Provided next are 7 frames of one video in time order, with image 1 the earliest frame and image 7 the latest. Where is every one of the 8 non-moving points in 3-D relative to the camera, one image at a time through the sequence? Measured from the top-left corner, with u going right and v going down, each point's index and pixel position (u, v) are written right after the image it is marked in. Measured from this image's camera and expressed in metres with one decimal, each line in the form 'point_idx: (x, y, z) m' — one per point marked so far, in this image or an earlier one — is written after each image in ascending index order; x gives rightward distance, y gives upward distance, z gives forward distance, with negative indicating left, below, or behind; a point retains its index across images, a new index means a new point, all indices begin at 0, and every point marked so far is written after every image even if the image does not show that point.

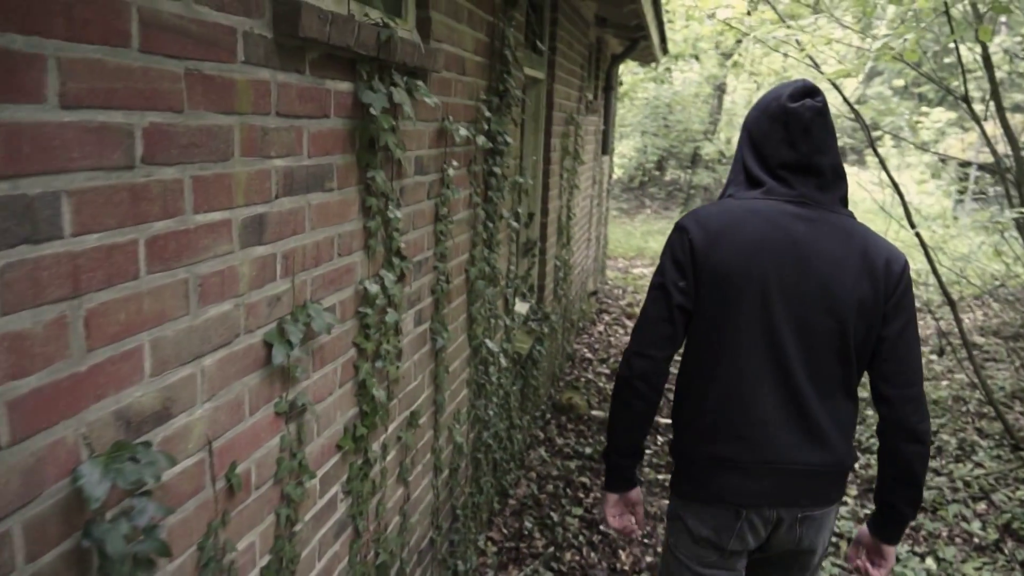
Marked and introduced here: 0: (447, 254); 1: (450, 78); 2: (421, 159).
0: (-0.2, +0.1, +2.6) m
1: (-0.2, +0.7, +2.5) m
2: (-0.3, +0.4, +2.3) m
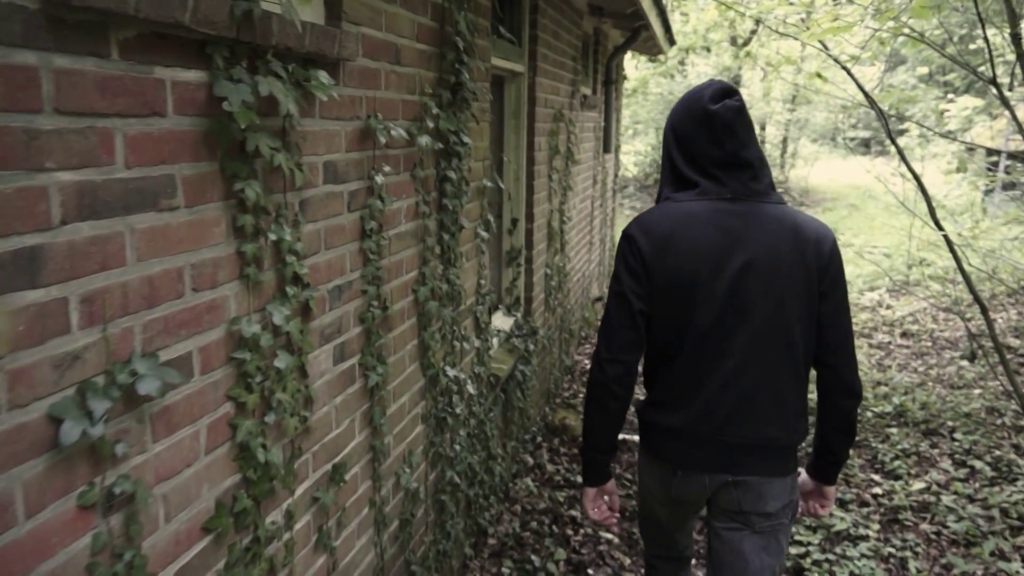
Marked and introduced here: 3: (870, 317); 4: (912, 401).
0: (-0.4, 0.0, +2.2) m
1: (-0.4, +0.6, +2.1) m
2: (-0.4, +0.3, +1.9) m
3: (+3.6, -0.3, +7.7) m
4: (+2.7, -0.8, +5.1) m
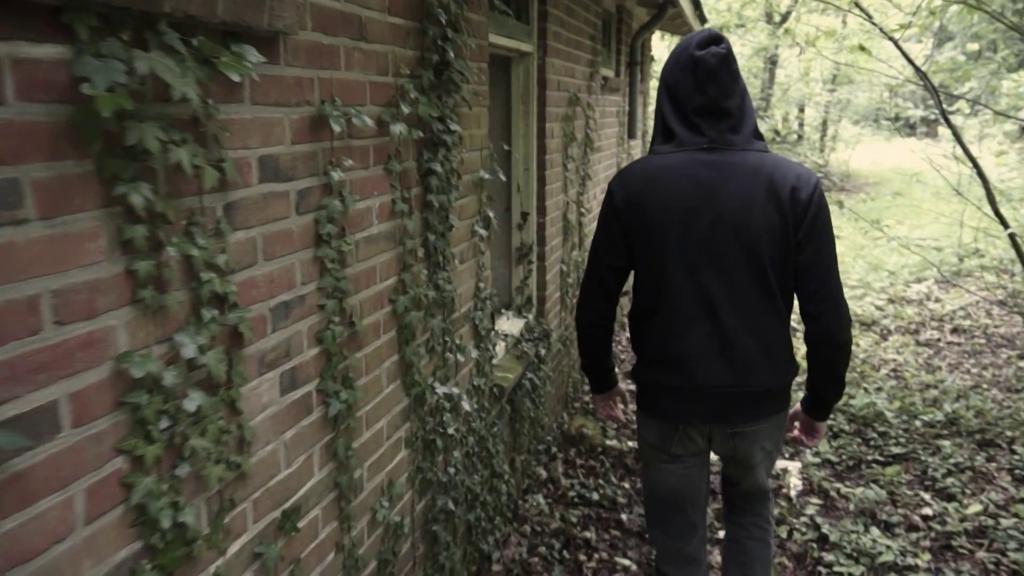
0: (-0.4, 0.0, +1.9) m
1: (-0.4, +0.6, +1.8) m
2: (-0.5, +0.3, +1.6) m
3: (+3.8, -0.2, +7.2) m
4: (+2.8, -0.7, +4.7) m
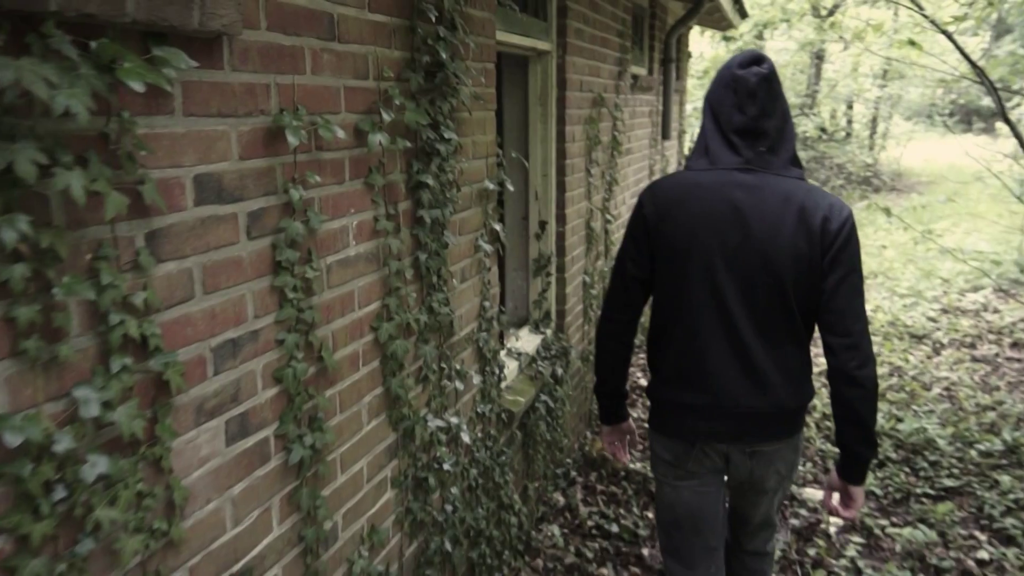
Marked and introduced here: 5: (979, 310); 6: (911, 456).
0: (-0.4, -0.1, +1.7) m
1: (-0.5, +0.5, +1.6) m
2: (-0.5, +0.2, +1.4) m
3: (+4.0, -0.3, +6.7) m
4: (+2.9, -0.8, +4.3) m
5: (+4.3, -0.2, +7.1) m
6: (+2.1, -0.9, +4.1) m
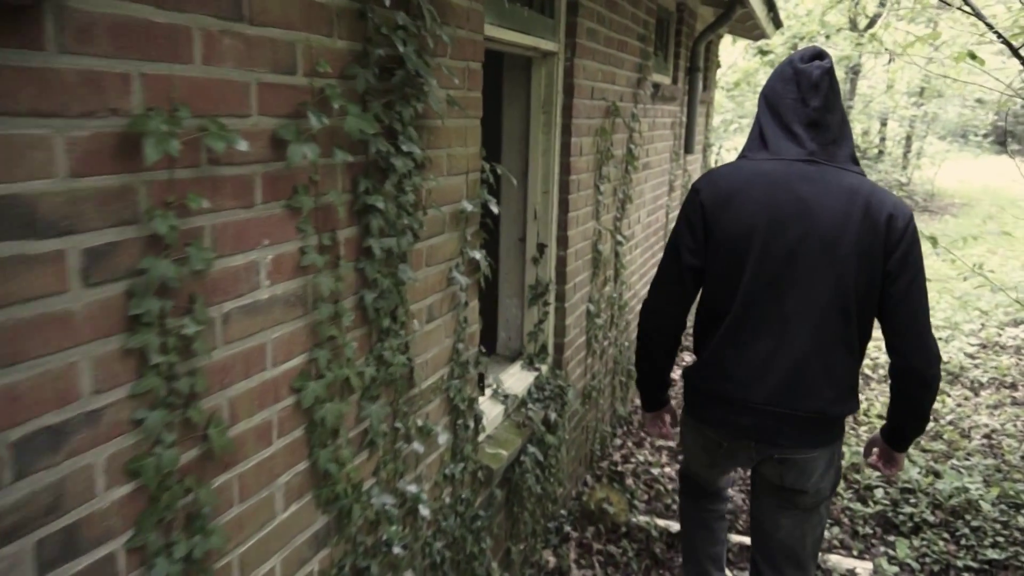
0: (-0.5, -0.2, +1.3) m
1: (-0.5, +0.4, +1.2) m
2: (-0.6, +0.1, +1.0) m
3: (+4.1, -0.6, +6.2) m
4: (+2.8, -1.0, +3.8) m
5: (+4.4, -0.5, +6.5) m
6: (+2.1, -1.1, +3.6) m
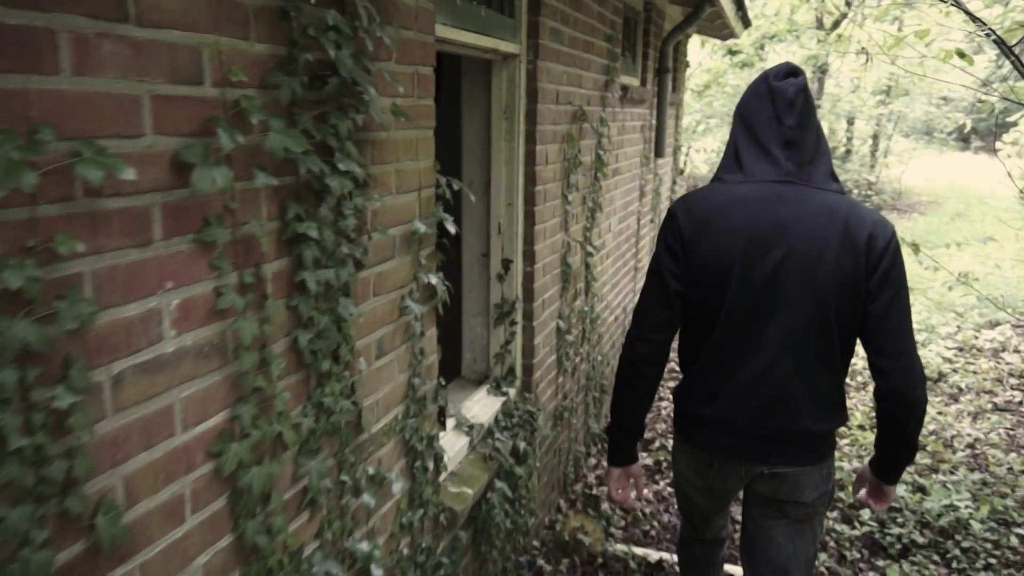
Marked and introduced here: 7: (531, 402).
0: (-0.6, -0.2, +1.1) m
1: (-0.6, +0.3, +0.9) m
2: (-0.7, 0.0, +0.8) m
3: (+3.8, -0.6, +6.1) m
4: (+2.7, -1.1, +3.6) m
5: (+4.1, -0.5, +6.5) m
6: (+1.9, -1.1, +3.5) m
7: (+0.1, -0.5, +3.2) m
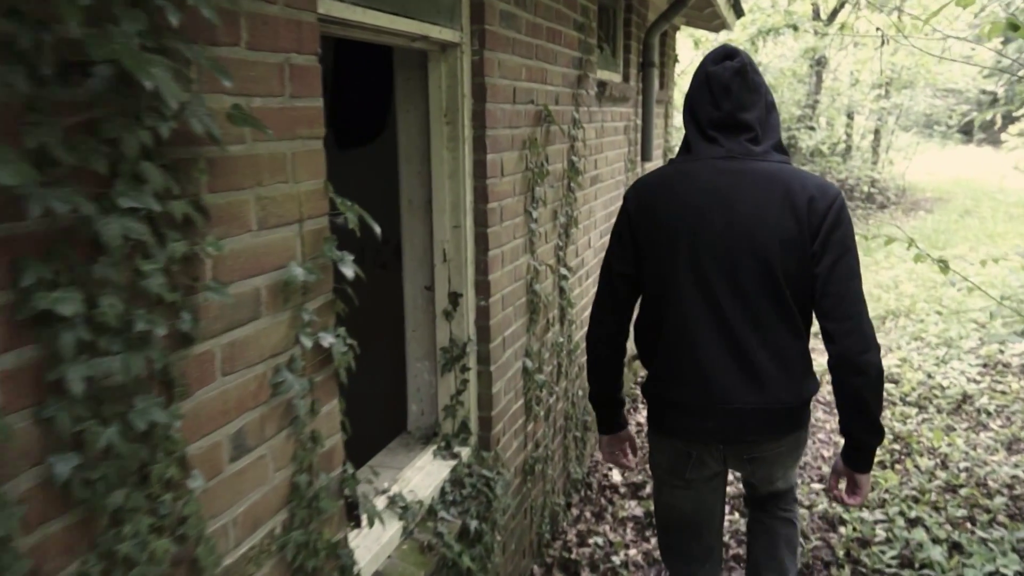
0: (-0.8, -0.4, +0.5) m
1: (-0.8, +0.2, +0.4) m
2: (-0.9, -0.1, +0.2) m
3: (+3.7, -0.6, +5.6) m
4: (+2.5, -1.1, +3.1) m
5: (+4.0, -0.6, +5.9) m
6: (+1.8, -1.2, +2.9) m
7: (-0.1, -0.6, +2.7) m
